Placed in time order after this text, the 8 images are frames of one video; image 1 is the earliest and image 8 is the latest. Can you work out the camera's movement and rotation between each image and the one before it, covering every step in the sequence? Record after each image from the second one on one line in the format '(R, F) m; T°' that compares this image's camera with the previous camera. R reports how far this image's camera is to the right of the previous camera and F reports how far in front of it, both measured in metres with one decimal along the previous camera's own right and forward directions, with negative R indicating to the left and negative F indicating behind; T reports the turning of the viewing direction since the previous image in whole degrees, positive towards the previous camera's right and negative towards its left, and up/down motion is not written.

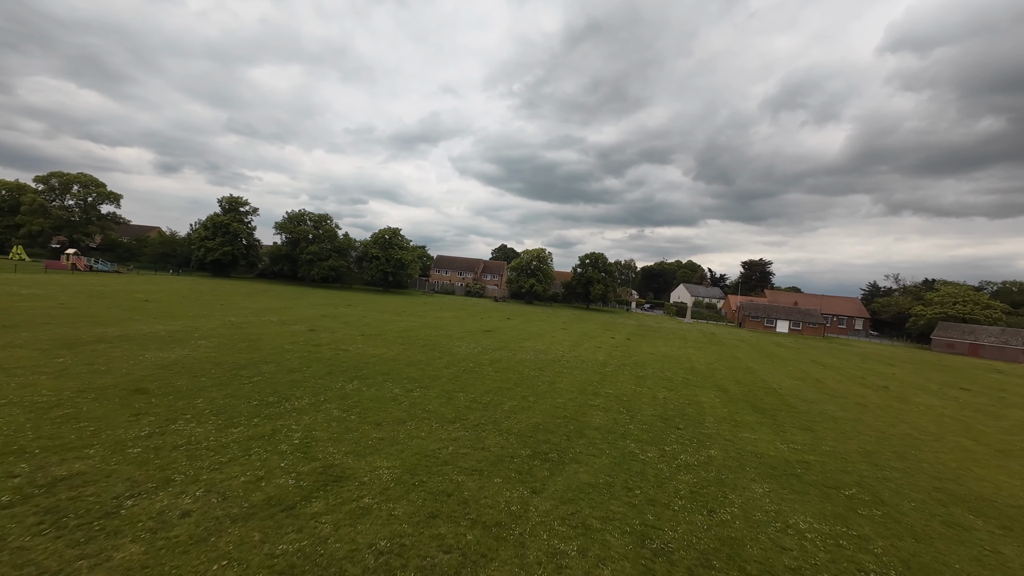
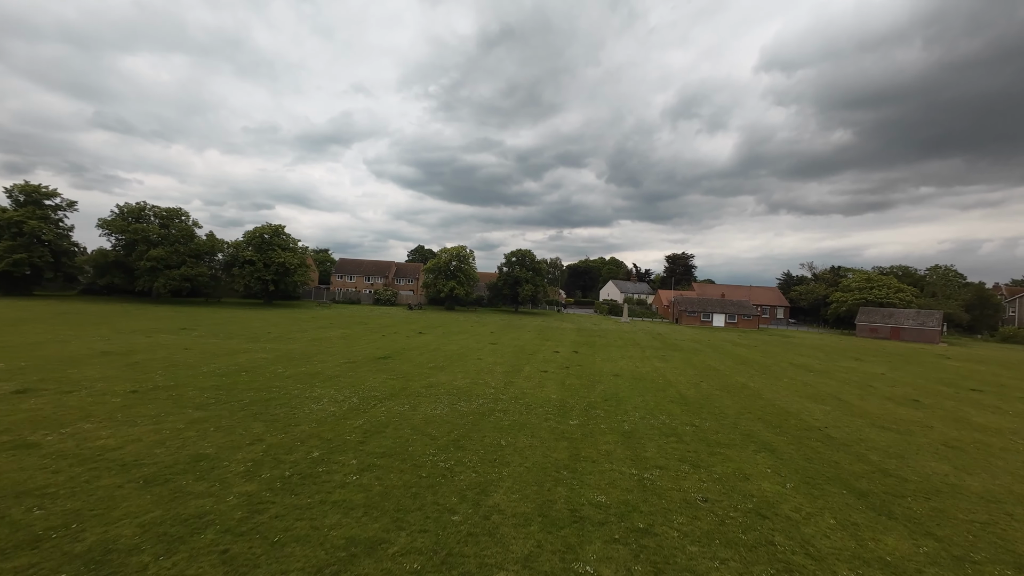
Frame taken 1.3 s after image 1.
(+0.9, +8.7) m; +10°
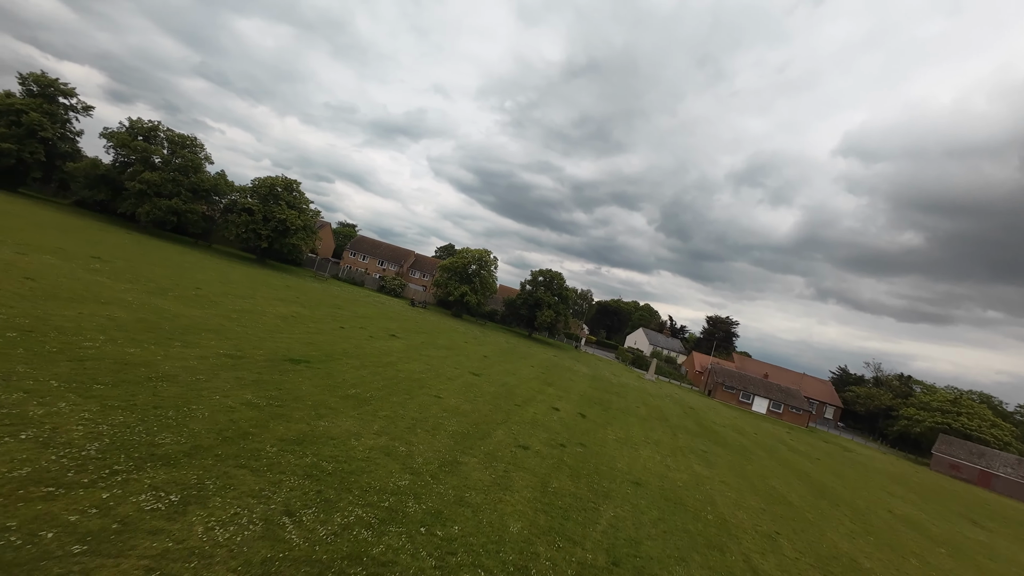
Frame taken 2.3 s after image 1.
(+1.0, +7.3) m; -4°
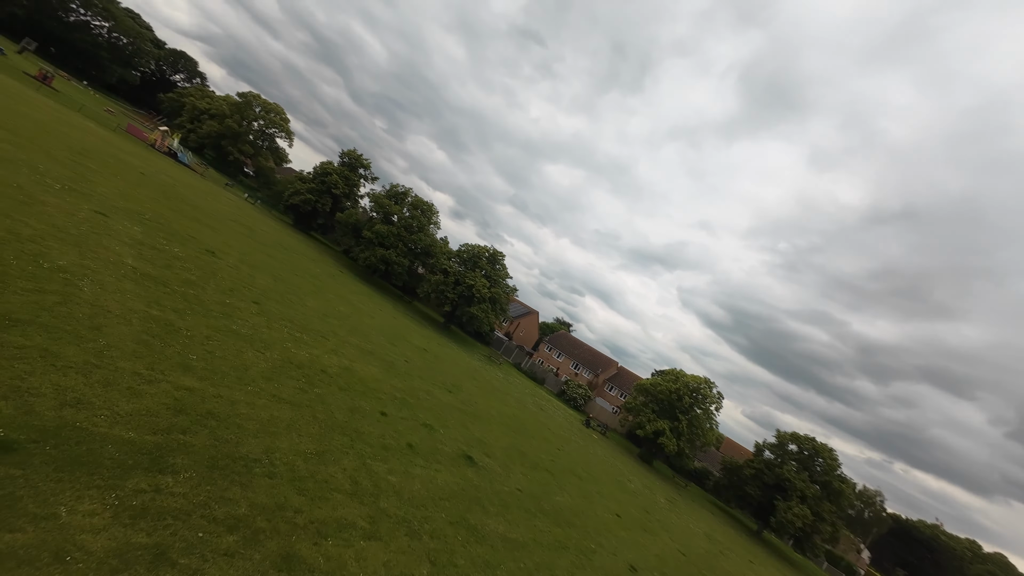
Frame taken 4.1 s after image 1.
(+0.8, +12.2) m; -32°
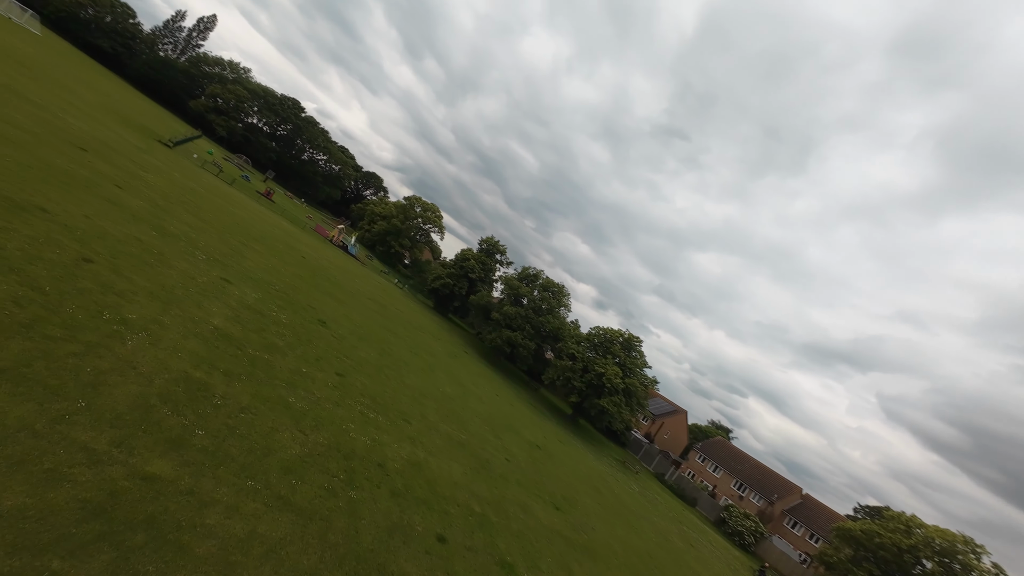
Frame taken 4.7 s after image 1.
(+0.6, +3.9) m; -19°
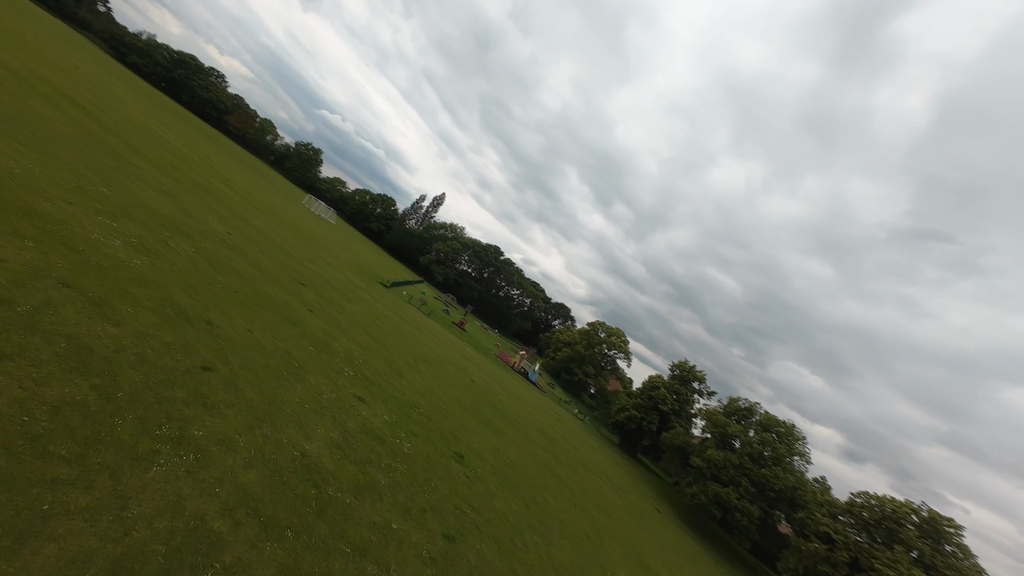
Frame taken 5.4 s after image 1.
(+0.4, +4.6) m; -26°
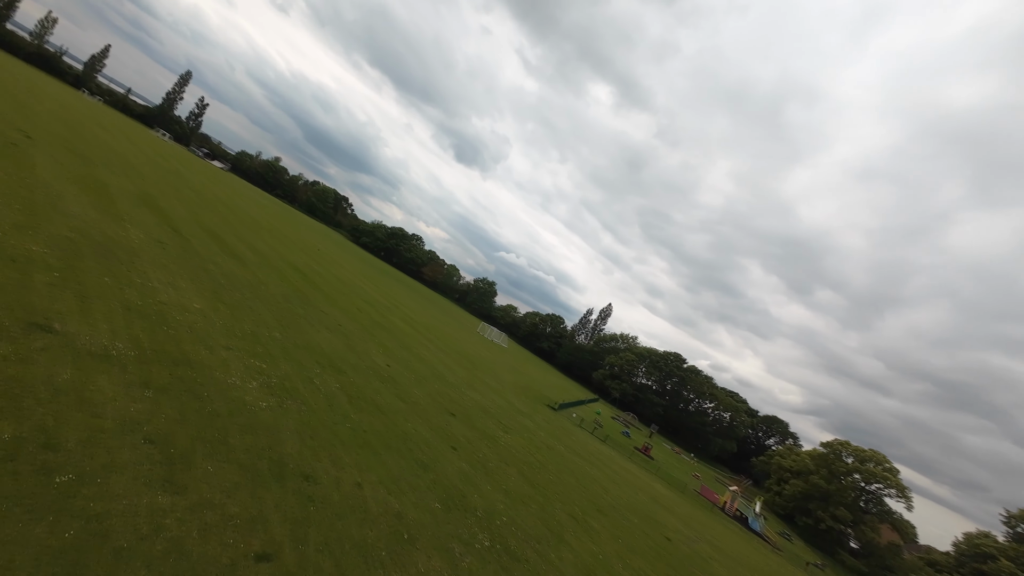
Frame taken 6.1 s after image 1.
(0.0, +4.4) m; -23°
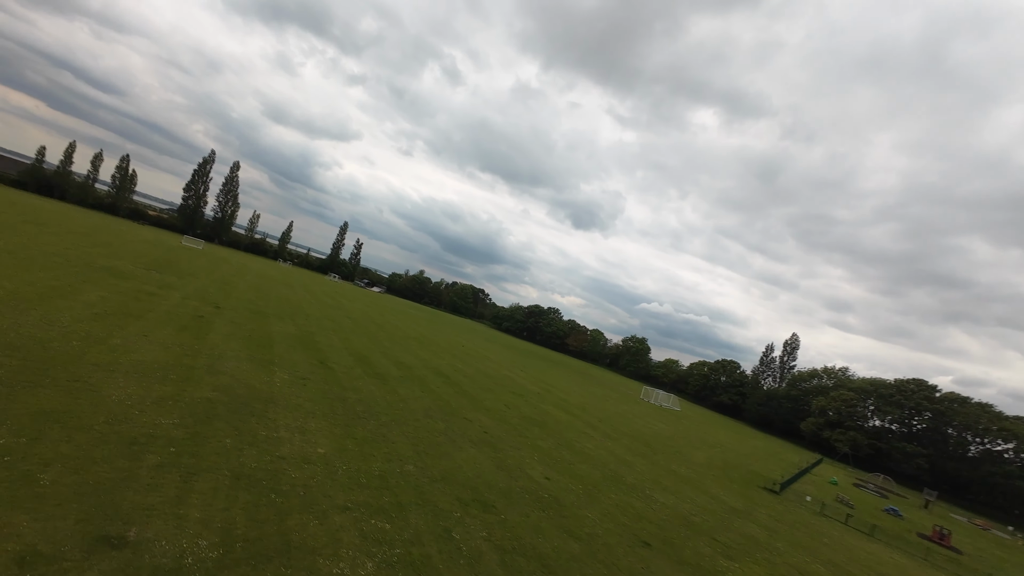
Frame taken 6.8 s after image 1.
(-0.6, +4.6) m; -18°
